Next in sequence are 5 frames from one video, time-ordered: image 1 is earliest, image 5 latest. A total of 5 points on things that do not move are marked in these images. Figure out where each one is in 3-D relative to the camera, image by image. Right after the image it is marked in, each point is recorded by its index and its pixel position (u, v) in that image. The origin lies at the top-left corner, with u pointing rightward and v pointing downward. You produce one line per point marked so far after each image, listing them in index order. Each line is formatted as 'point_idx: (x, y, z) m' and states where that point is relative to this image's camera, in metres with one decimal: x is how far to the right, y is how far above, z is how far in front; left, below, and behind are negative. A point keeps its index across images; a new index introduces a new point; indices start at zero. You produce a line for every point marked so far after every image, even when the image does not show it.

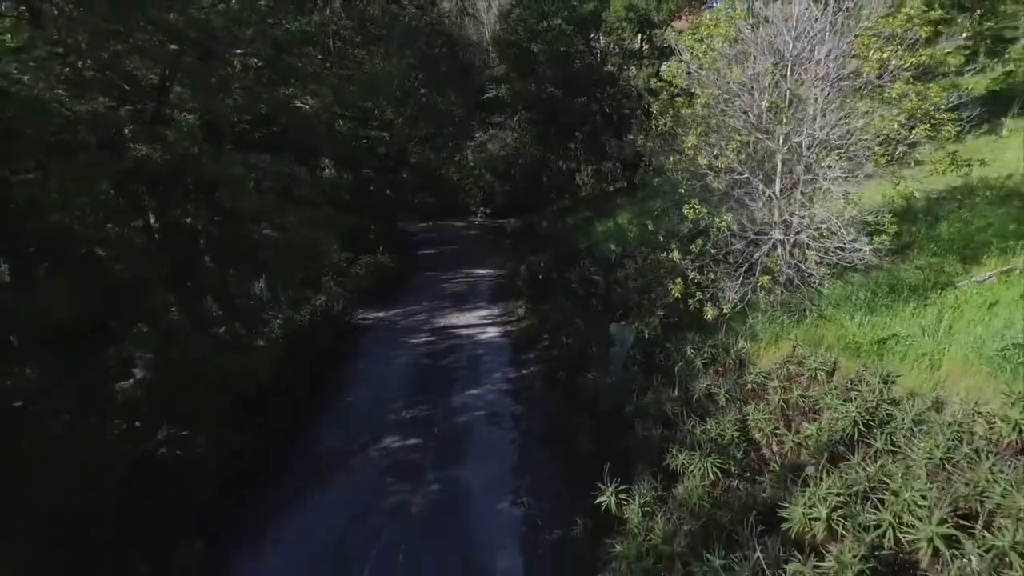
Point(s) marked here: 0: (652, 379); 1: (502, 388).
0: (+1.5, -0.9, +7.0) m
1: (-0.1, -1.6, +10.9) m
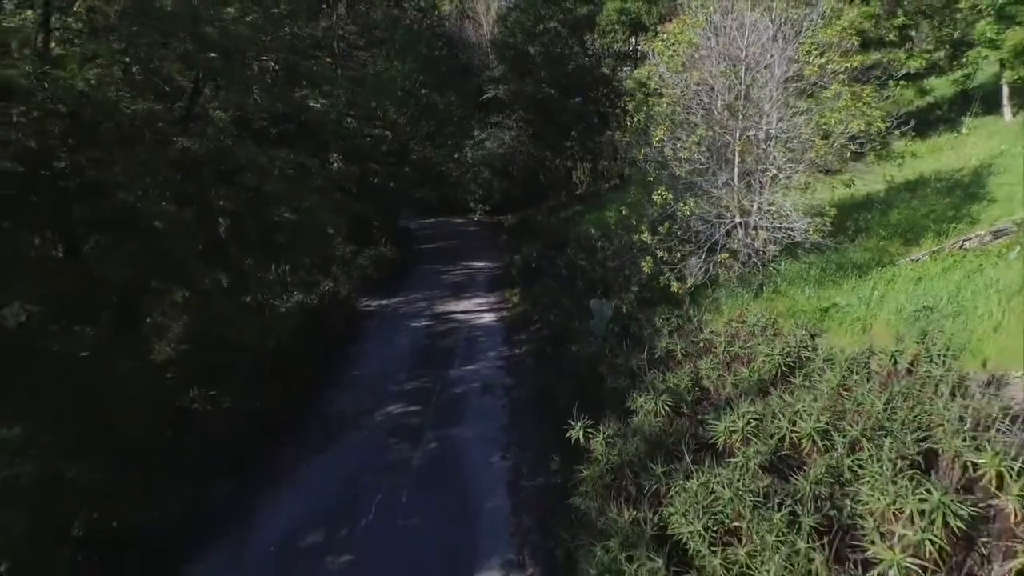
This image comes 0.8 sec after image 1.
0: (+1.4, -0.7, +8.0) m
1: (-0.3, -1.3, +12.0) m
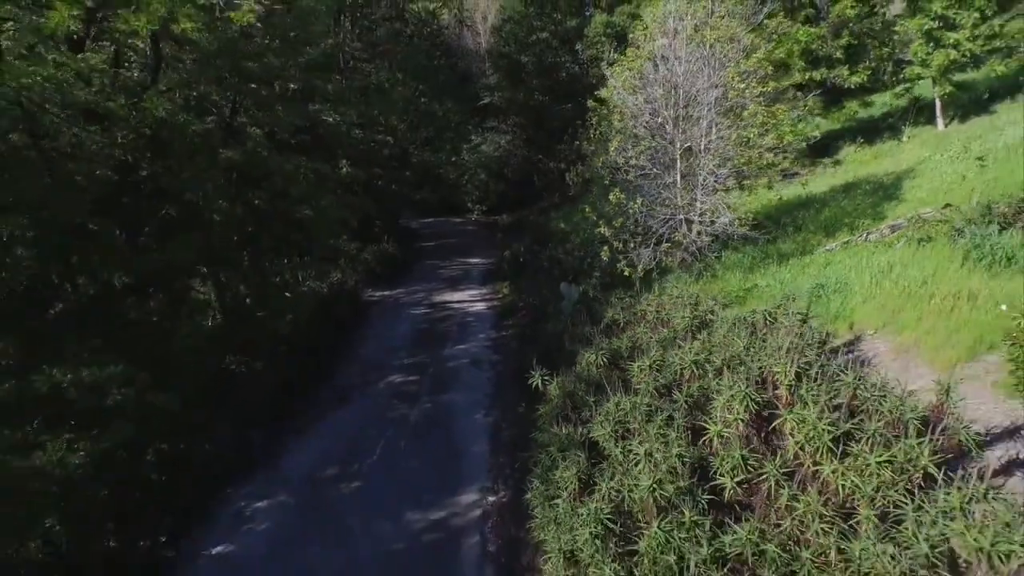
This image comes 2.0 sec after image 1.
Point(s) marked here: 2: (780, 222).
0: (+1.1, -0.4, +9.8) m
1: (-0.6, -1.1, +13.7) m
2: (+5.1, +1.3, +12.4) m
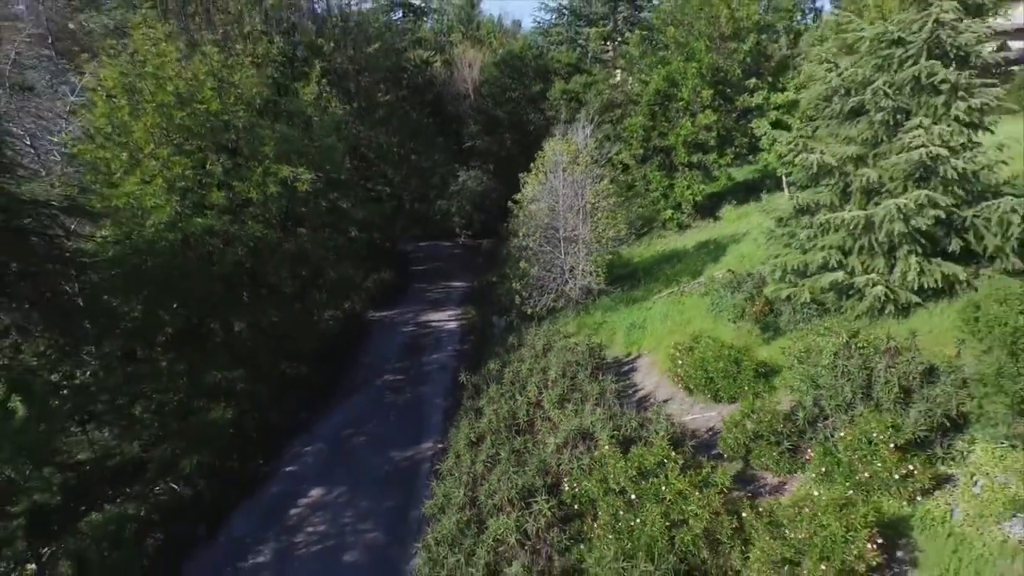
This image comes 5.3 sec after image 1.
0: (-0.2, -1.2, +15.9) m
1: (-1.9, -1.9, +19.9) m
2: (+3.8, +0.5, +18.5) m
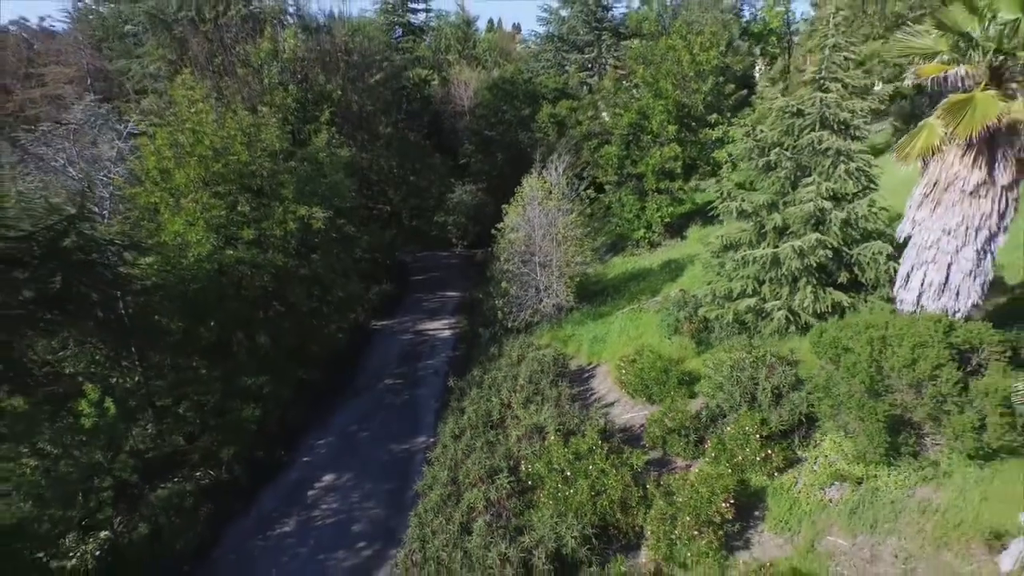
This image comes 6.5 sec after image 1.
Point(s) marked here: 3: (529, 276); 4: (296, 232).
0: (-0.7, -1.7, +18.5) m
1: (-2.3, -2.4, +22.4) m
2: (+3.3, 0.0, +21.1) m
3: (+0.5, +0.3, +18.4) m
4: (-5.4, +1.4, +16.6) m
